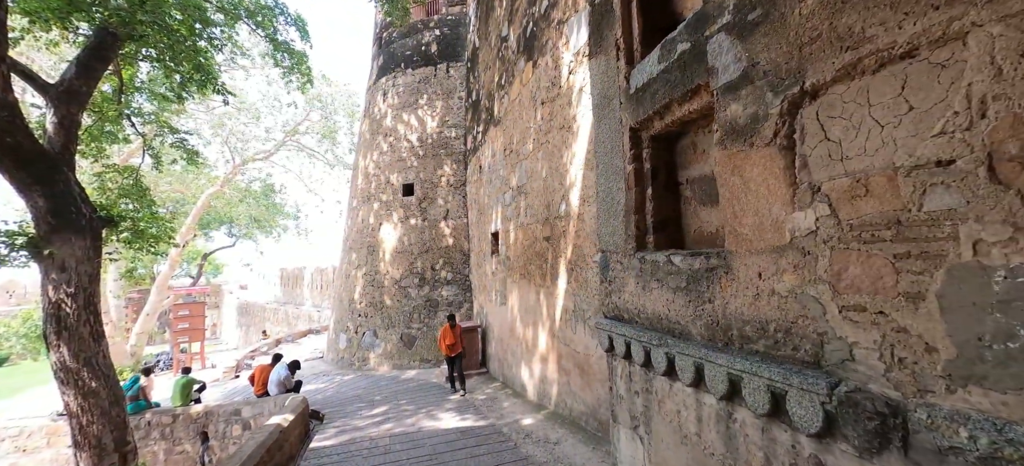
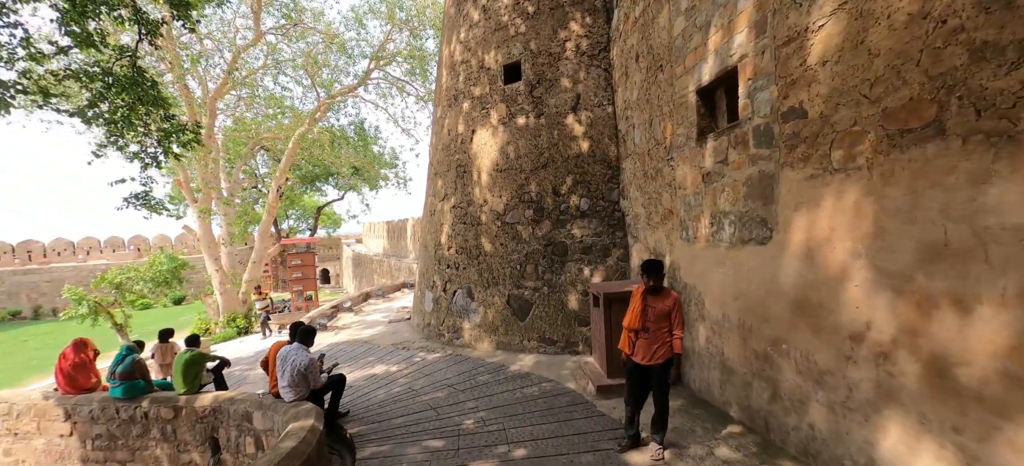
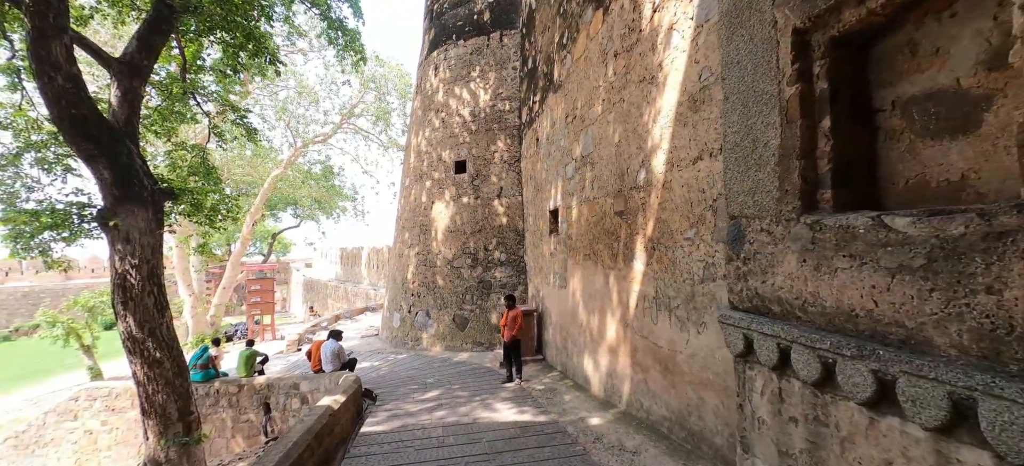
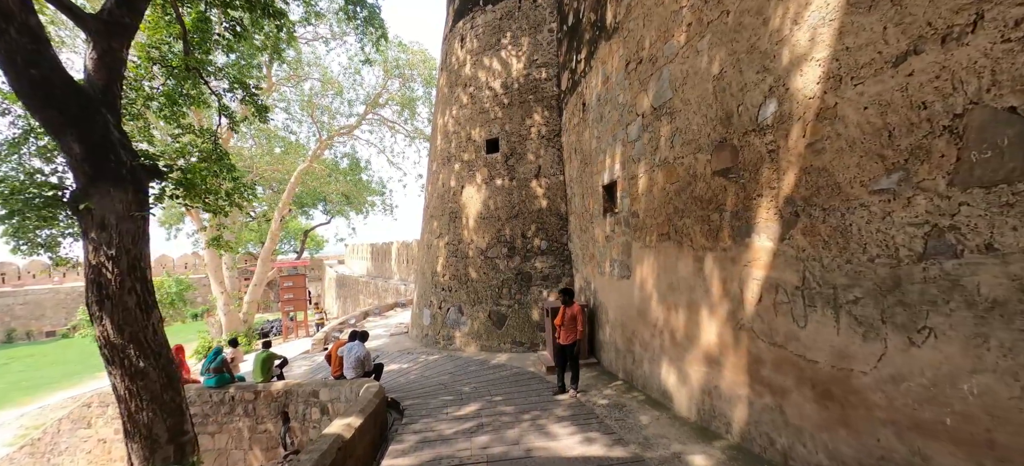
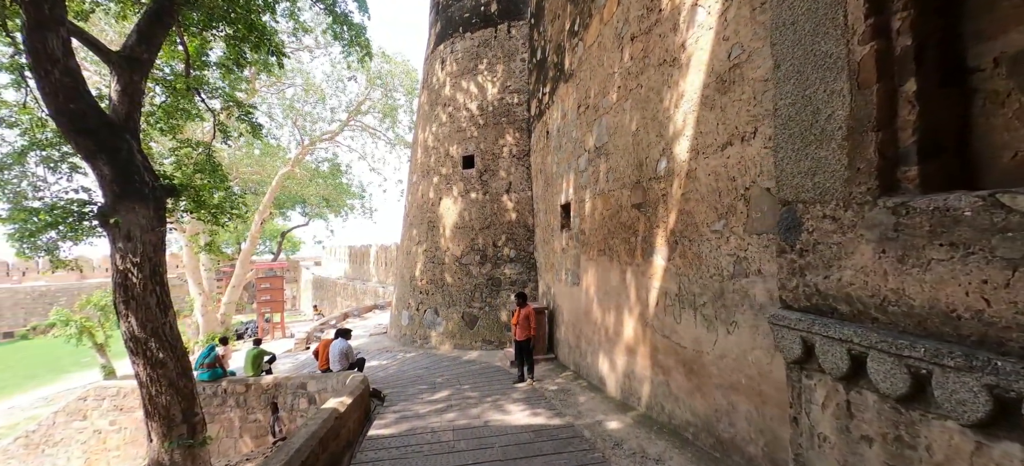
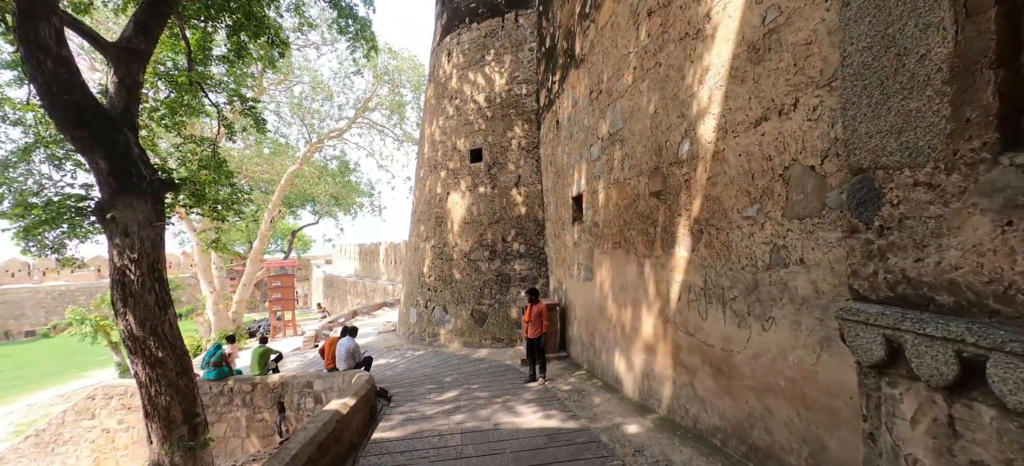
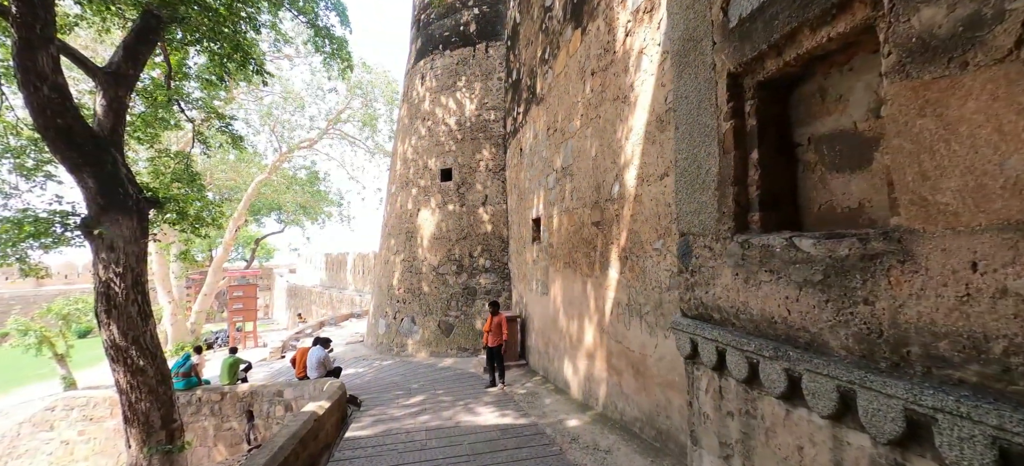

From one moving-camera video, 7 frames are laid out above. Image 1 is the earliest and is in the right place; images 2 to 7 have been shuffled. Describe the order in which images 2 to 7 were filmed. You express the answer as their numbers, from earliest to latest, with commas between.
7, 3, 5, 6, 4, 2
